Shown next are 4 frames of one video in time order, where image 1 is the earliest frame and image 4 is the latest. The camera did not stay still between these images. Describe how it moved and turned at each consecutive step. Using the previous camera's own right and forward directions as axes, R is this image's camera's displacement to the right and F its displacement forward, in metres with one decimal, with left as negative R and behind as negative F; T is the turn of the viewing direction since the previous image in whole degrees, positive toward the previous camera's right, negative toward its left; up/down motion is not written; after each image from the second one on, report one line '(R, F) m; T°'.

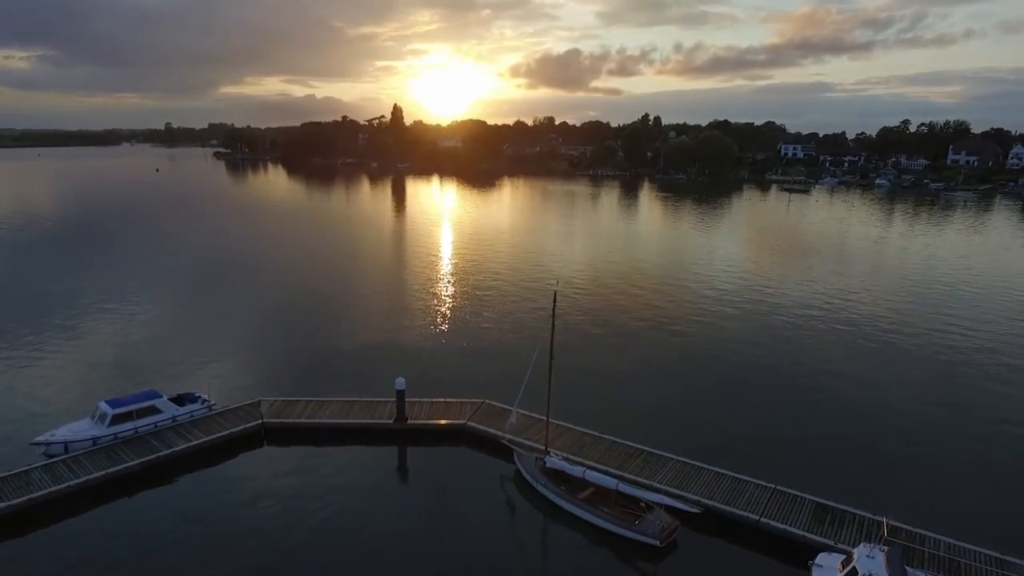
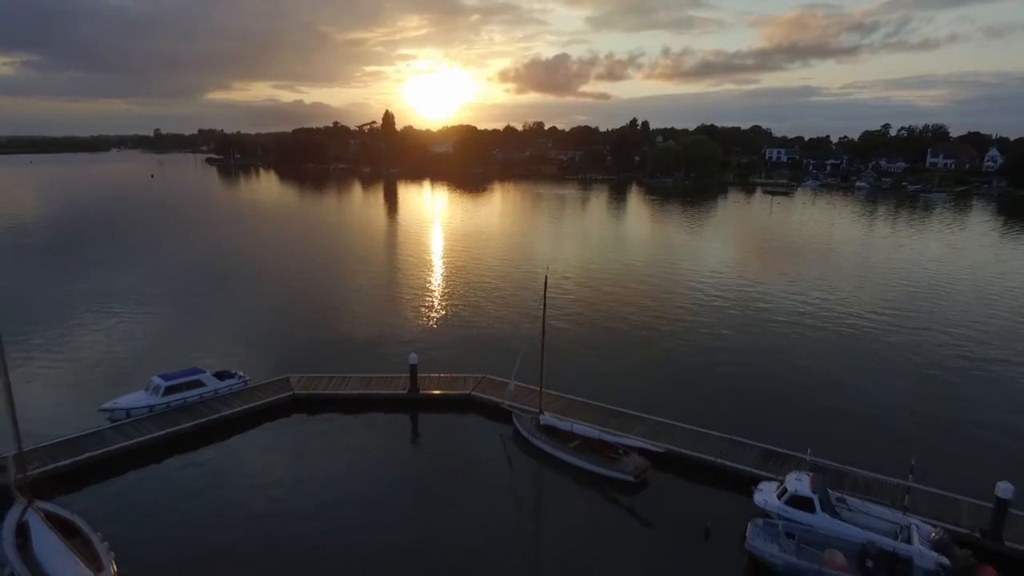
(-0.1, -1.4) m; +1°
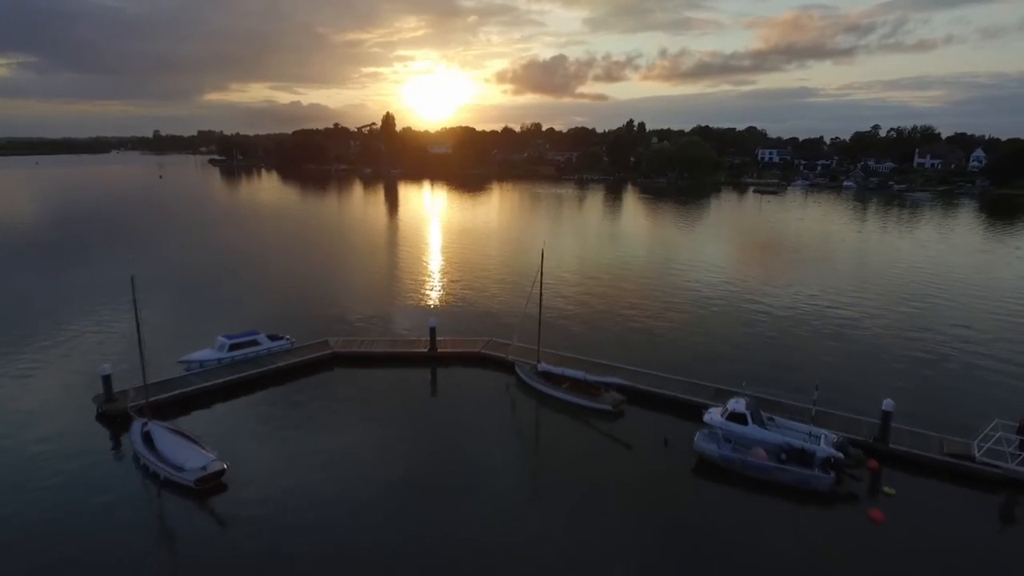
(-0.1, -2.0) m; 0°
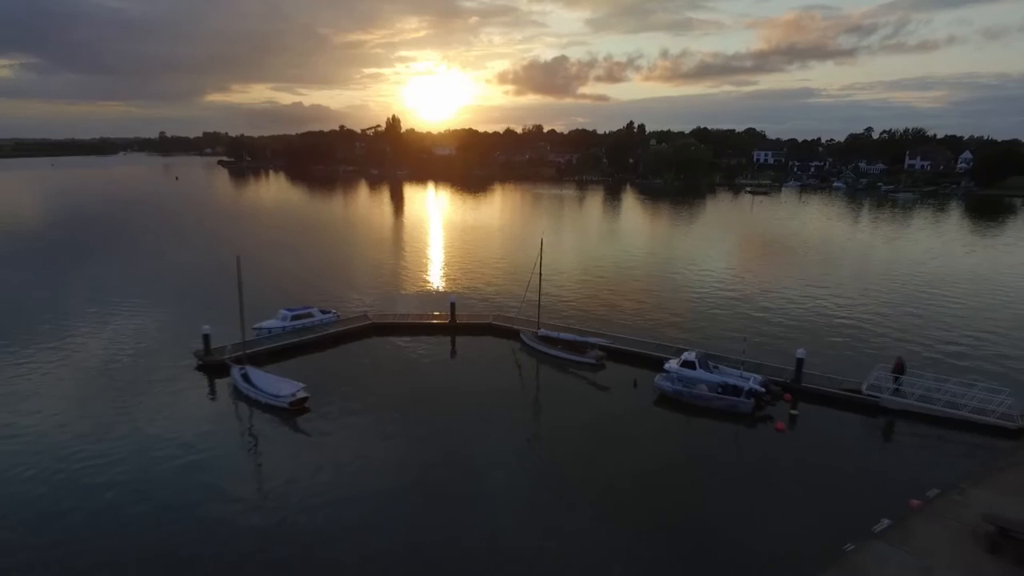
(-0.1, -2.7) m; 0°
